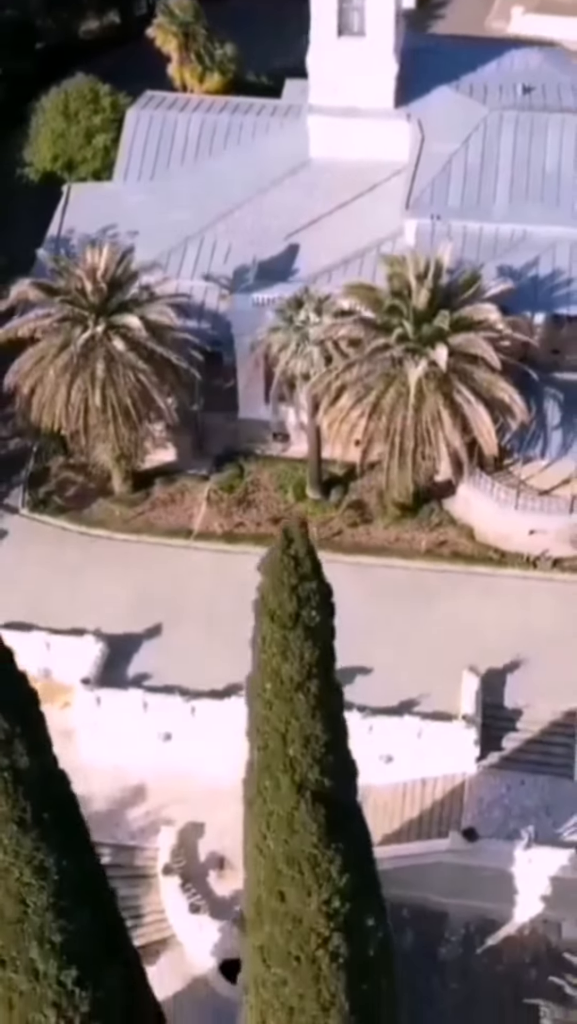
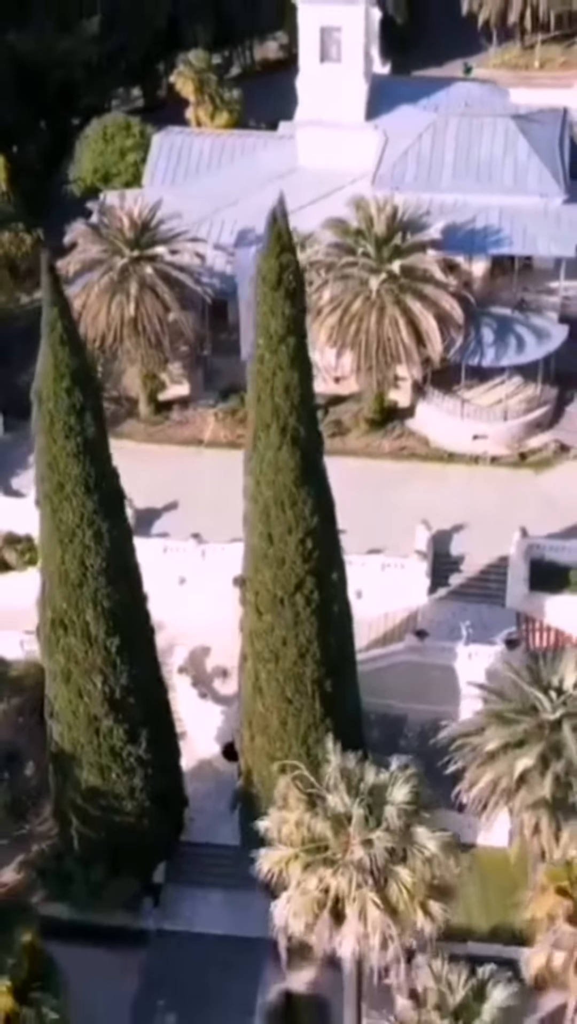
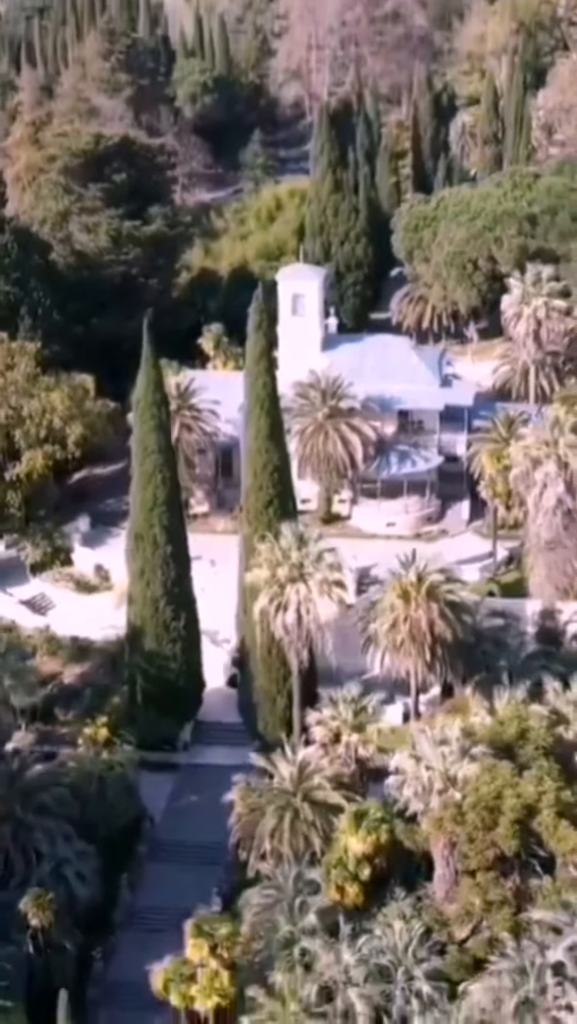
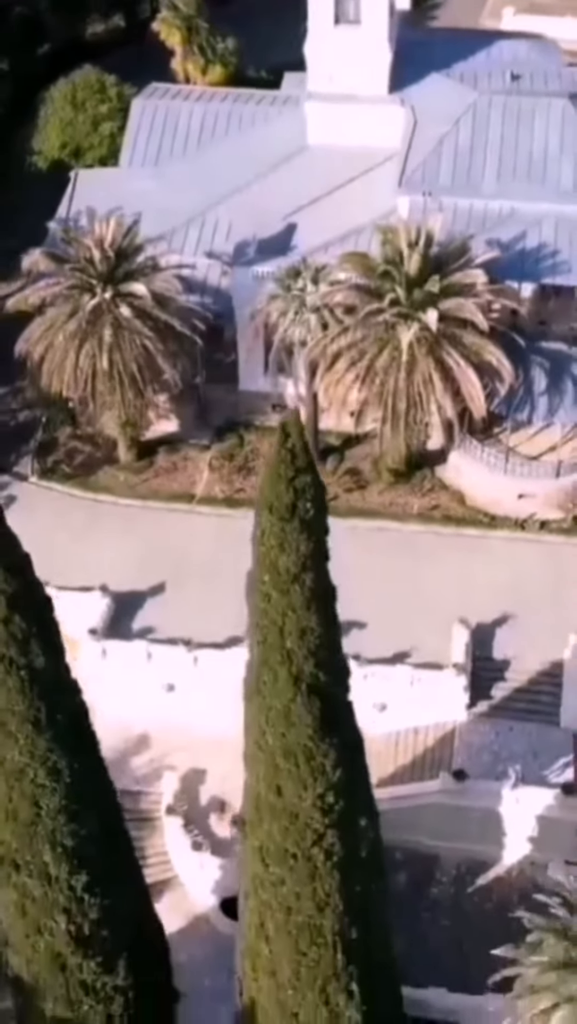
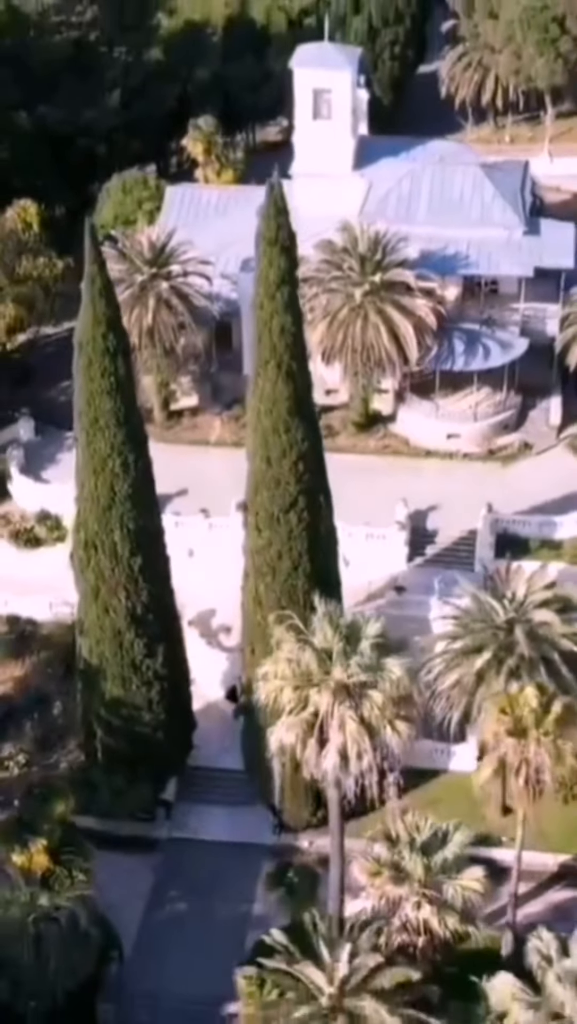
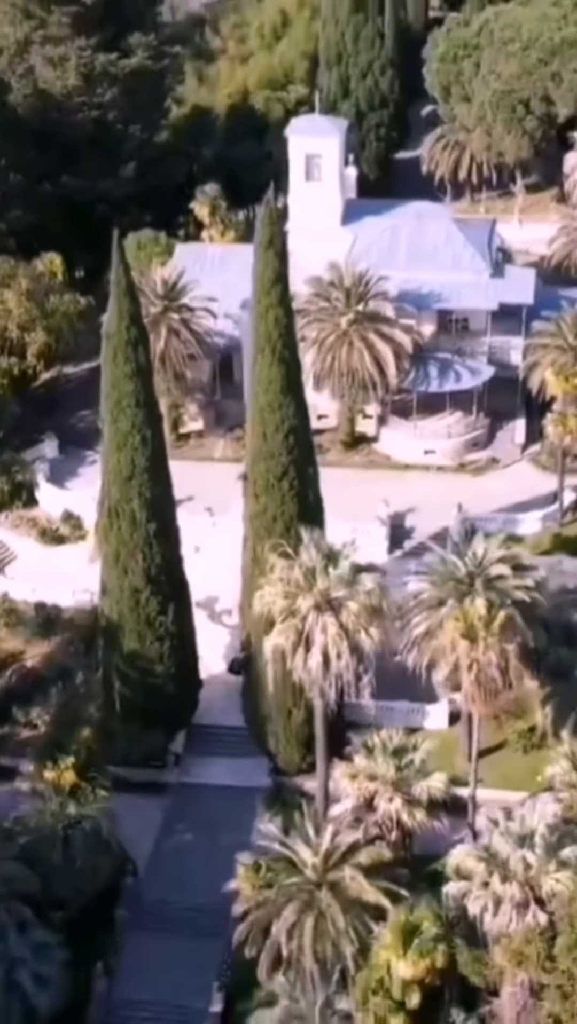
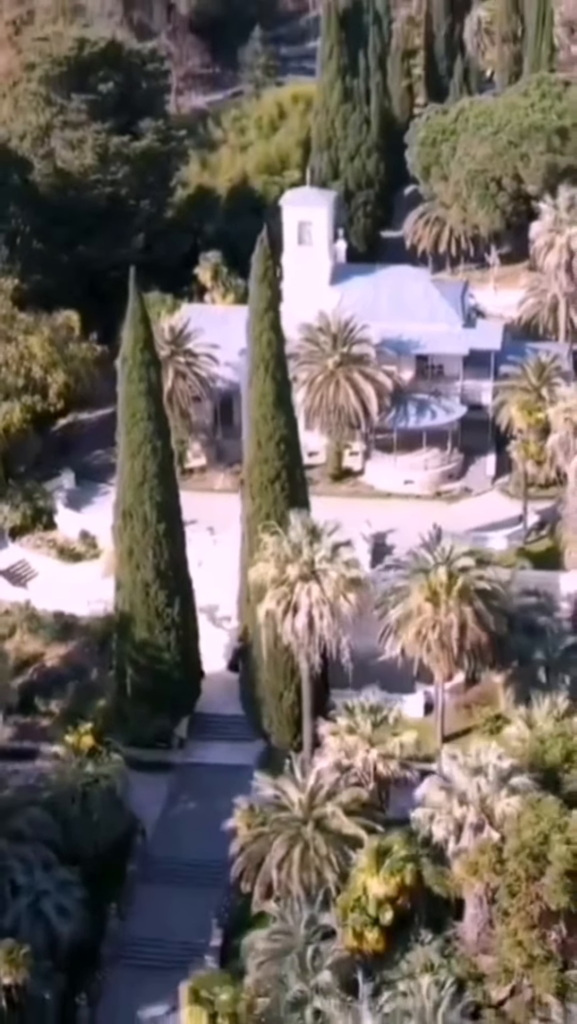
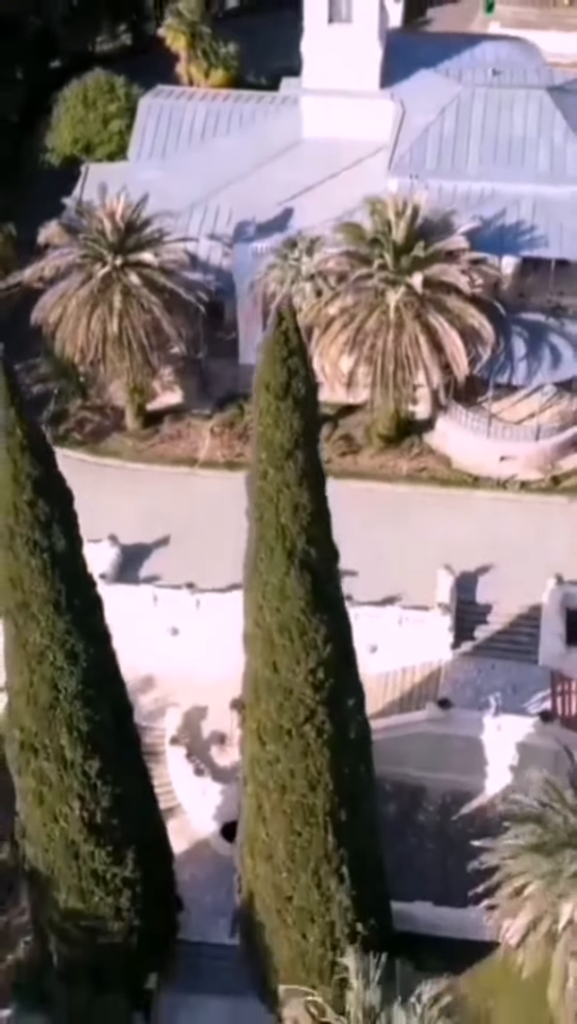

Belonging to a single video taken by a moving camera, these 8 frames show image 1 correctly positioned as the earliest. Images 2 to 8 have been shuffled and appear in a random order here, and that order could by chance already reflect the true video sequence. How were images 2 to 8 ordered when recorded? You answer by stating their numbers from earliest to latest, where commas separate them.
4, 8, 2, 5, 6, 7, 3
